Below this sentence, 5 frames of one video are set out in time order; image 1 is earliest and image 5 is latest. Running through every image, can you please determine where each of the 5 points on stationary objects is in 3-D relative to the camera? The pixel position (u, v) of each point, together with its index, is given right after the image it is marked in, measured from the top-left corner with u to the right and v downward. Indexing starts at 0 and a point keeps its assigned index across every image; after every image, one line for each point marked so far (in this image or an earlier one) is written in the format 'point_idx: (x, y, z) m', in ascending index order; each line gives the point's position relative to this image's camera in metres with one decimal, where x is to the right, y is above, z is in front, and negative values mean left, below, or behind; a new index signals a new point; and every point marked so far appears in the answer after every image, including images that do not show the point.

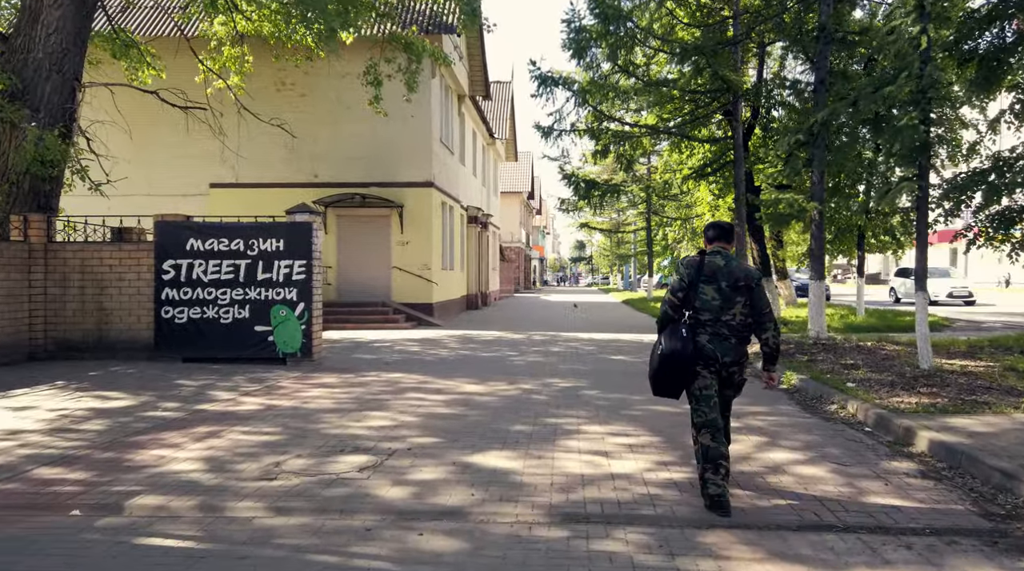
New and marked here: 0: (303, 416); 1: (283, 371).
0: (-1.9, -1.2, +7.8) m
1: (-2.9, -1.1, +10.9) m
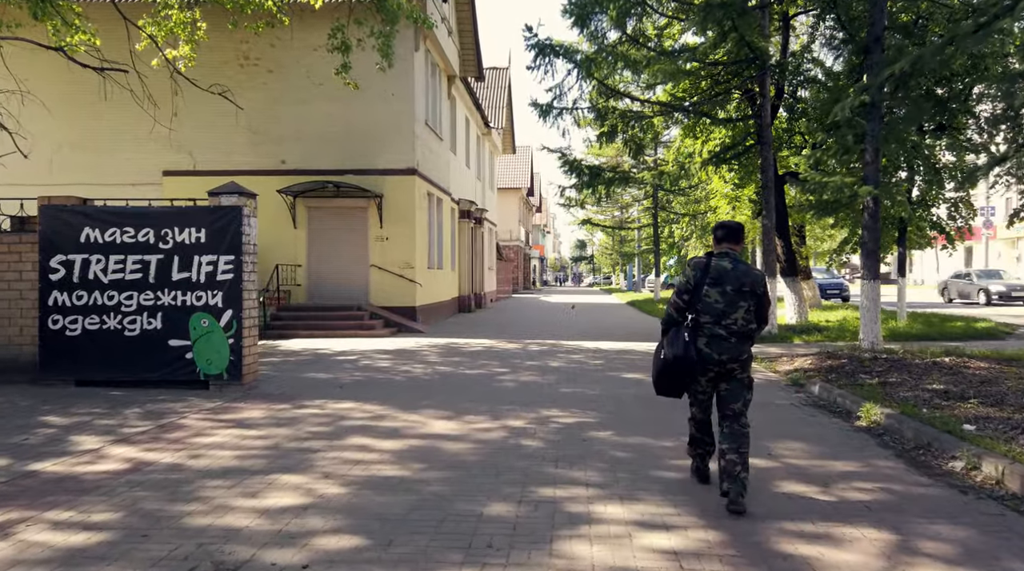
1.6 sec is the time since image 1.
0: (-2.0, -1.2, +5.2) m
1: (-3.1, -1.1, +8.4) m
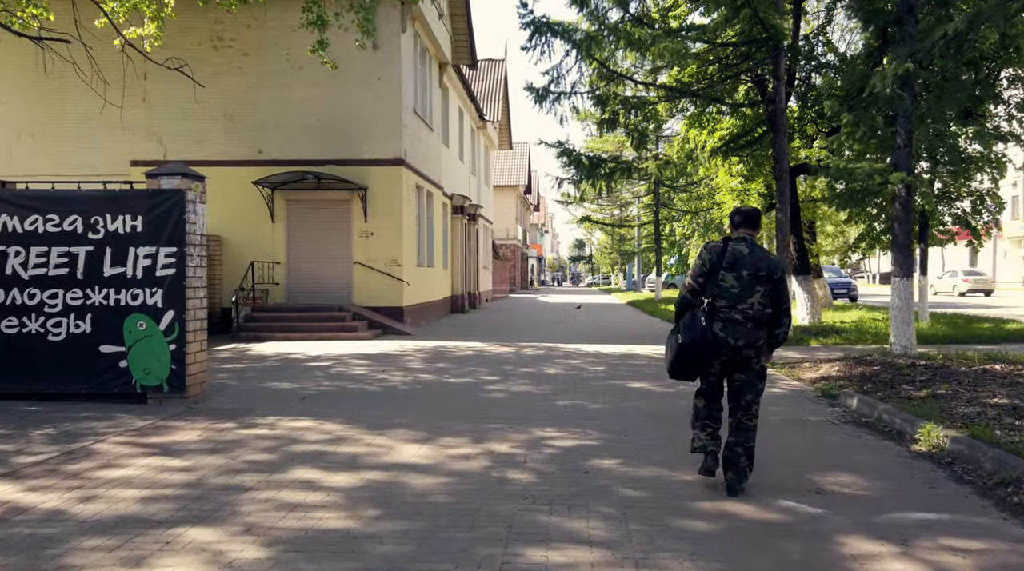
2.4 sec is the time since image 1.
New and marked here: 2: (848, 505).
0: (-2.1, -1.2, +3.9) m
1: (-3.2, -1.1, +7.1) m
2: (+1.8, -1.2, +4.7) m
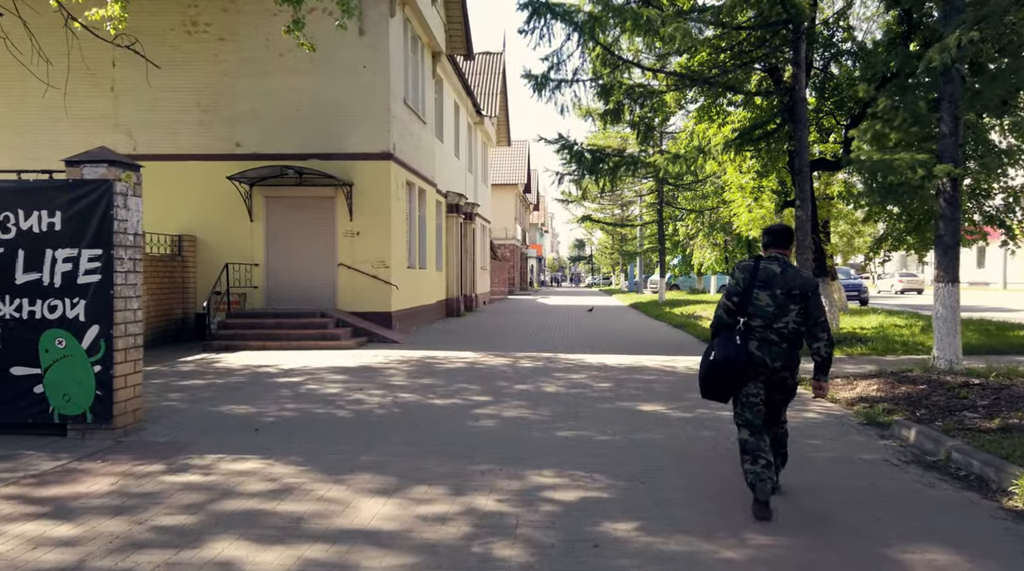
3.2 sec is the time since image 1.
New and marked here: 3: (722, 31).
0: (-2.2, -1.3, +2.6) m
1: (-3.2, -1.2, +5.8) m
2: (+1.8, -1.3, +3.5) m
3: (+3.7, +4.4, +15.0) m
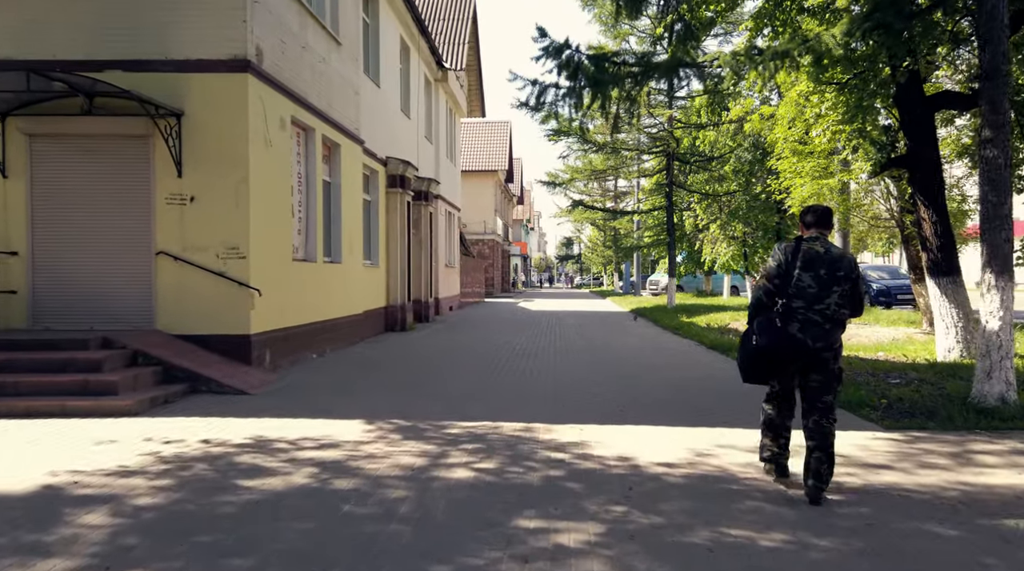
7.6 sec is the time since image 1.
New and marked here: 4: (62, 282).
0: (-2.6, -1.3, -4.2) m
1: (-3.7, -1.2, -1.1) m
2: (+1.4, -1.3, -3.4) m
3: (+3.1, +4.4, +8.2) m
4: (-5.0, +0.1, +9.5) m
